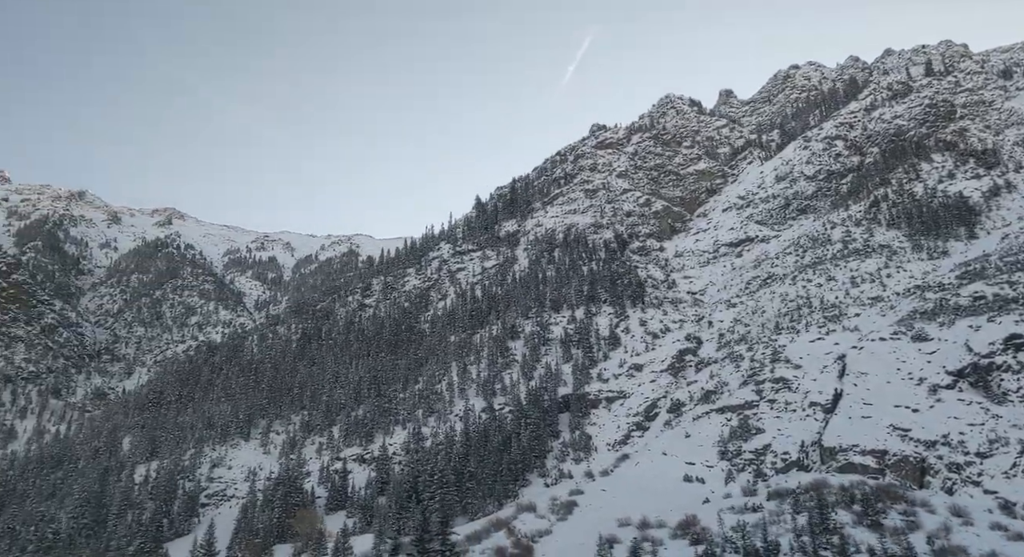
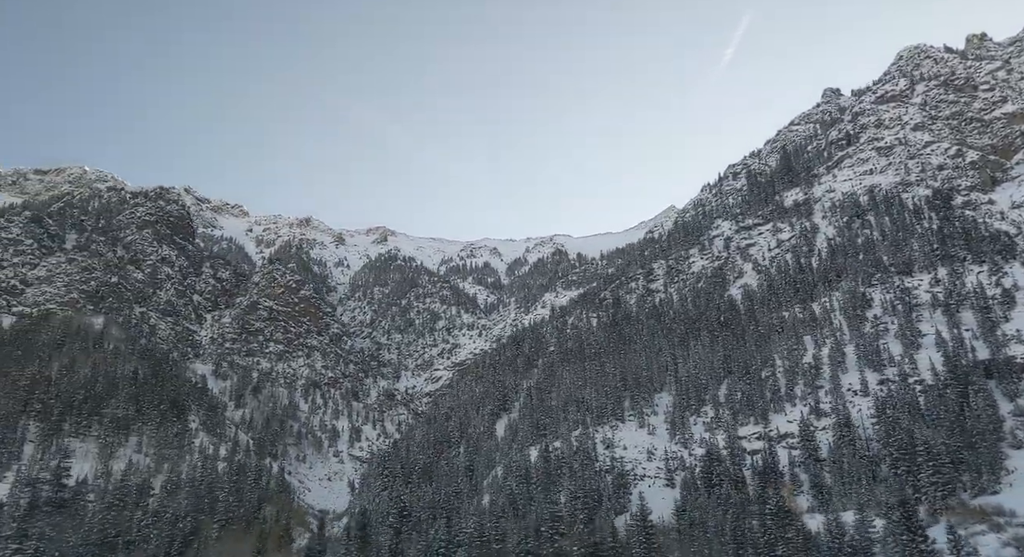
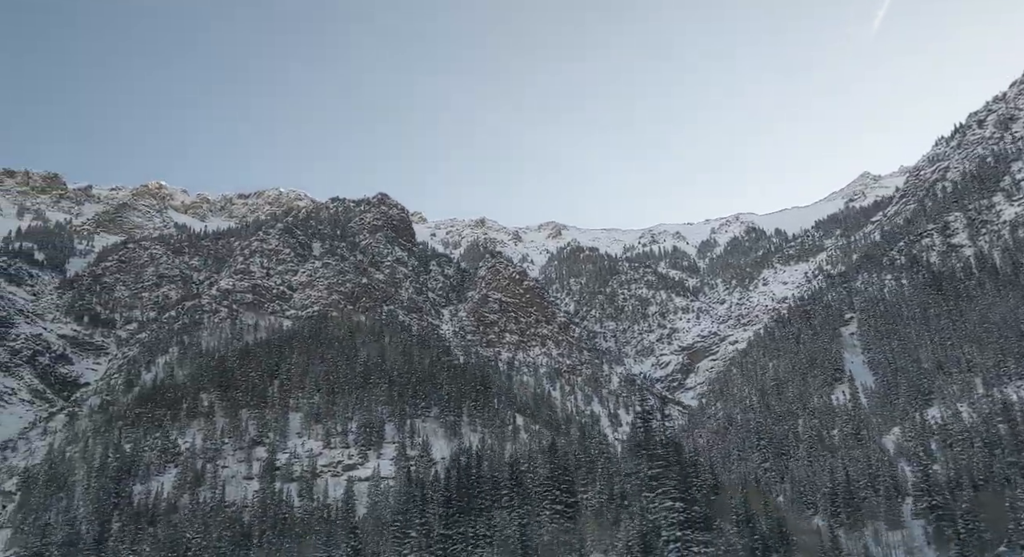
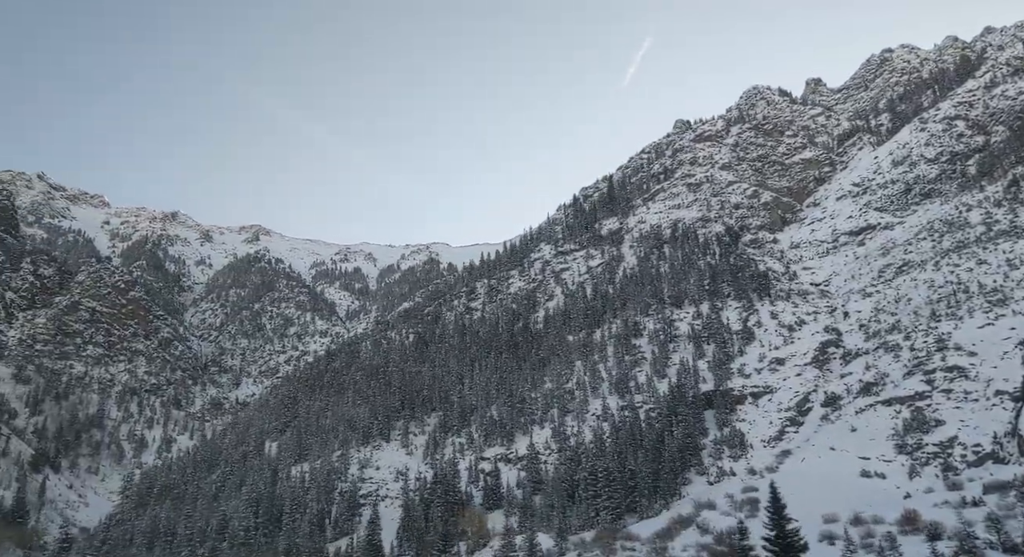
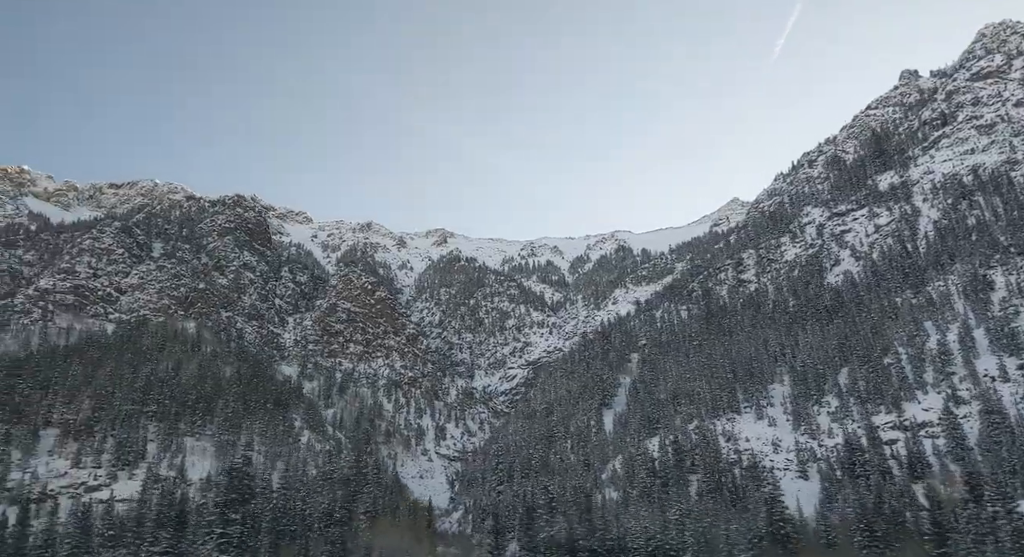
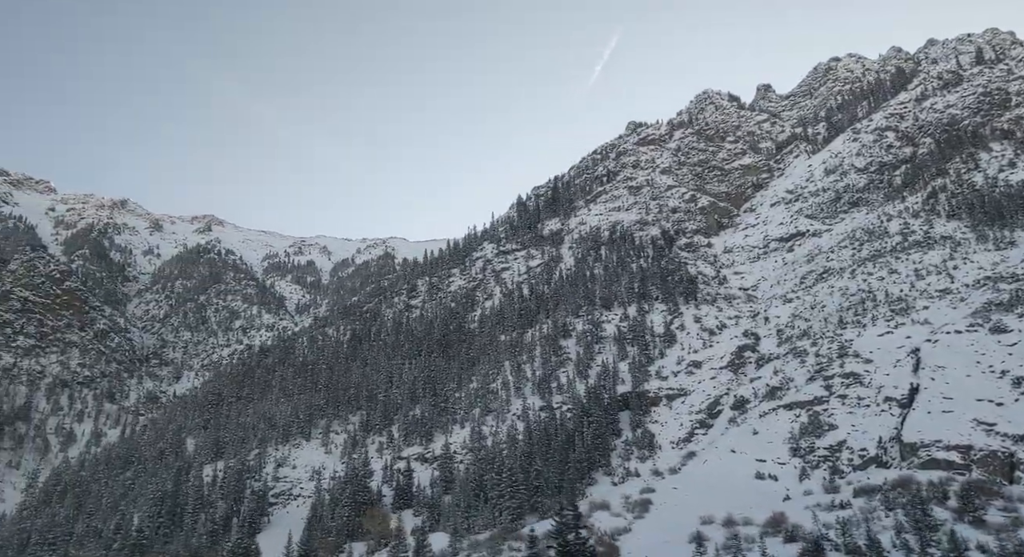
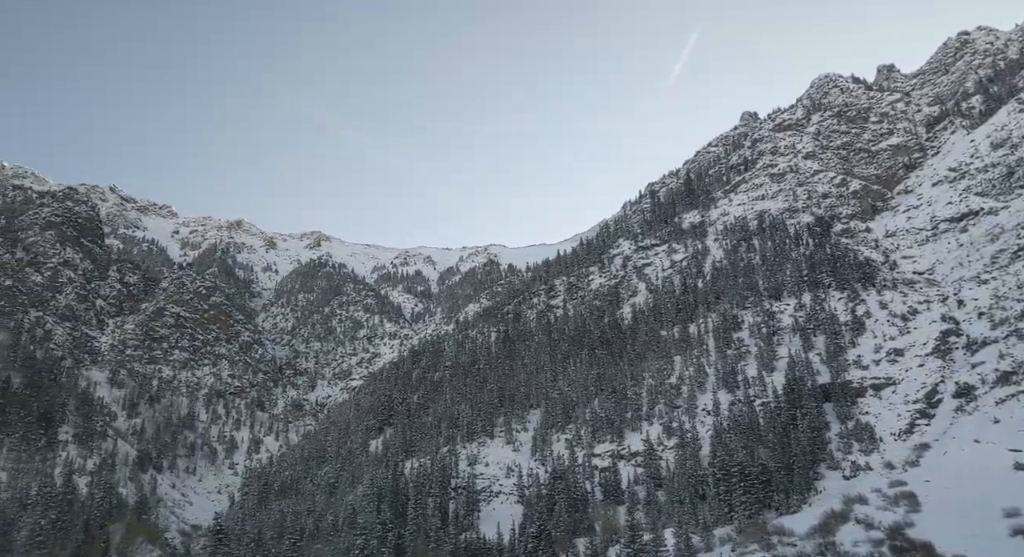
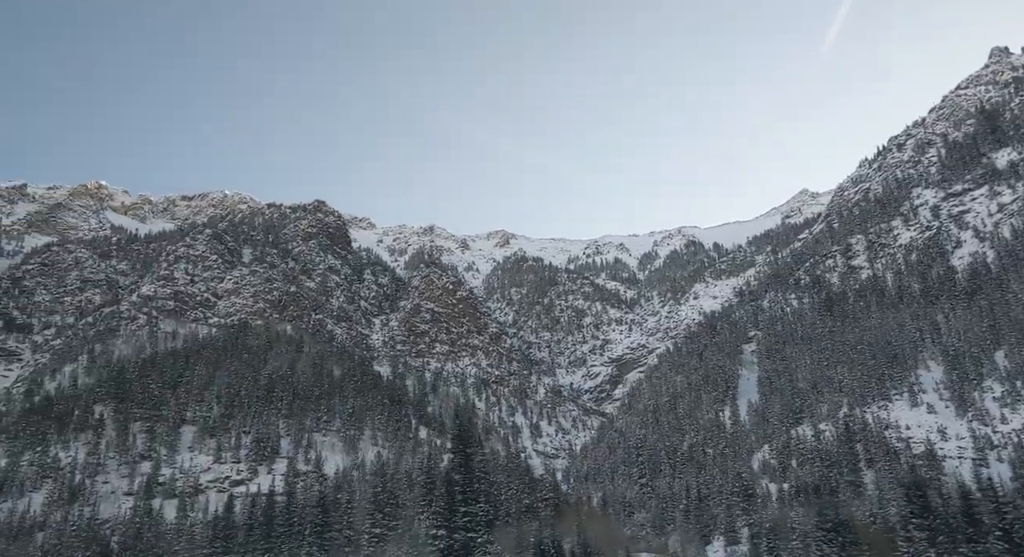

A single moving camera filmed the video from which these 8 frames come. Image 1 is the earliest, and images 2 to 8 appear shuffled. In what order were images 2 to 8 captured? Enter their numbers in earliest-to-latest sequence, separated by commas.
6, 4, 7, 2, 5, 8, 3
